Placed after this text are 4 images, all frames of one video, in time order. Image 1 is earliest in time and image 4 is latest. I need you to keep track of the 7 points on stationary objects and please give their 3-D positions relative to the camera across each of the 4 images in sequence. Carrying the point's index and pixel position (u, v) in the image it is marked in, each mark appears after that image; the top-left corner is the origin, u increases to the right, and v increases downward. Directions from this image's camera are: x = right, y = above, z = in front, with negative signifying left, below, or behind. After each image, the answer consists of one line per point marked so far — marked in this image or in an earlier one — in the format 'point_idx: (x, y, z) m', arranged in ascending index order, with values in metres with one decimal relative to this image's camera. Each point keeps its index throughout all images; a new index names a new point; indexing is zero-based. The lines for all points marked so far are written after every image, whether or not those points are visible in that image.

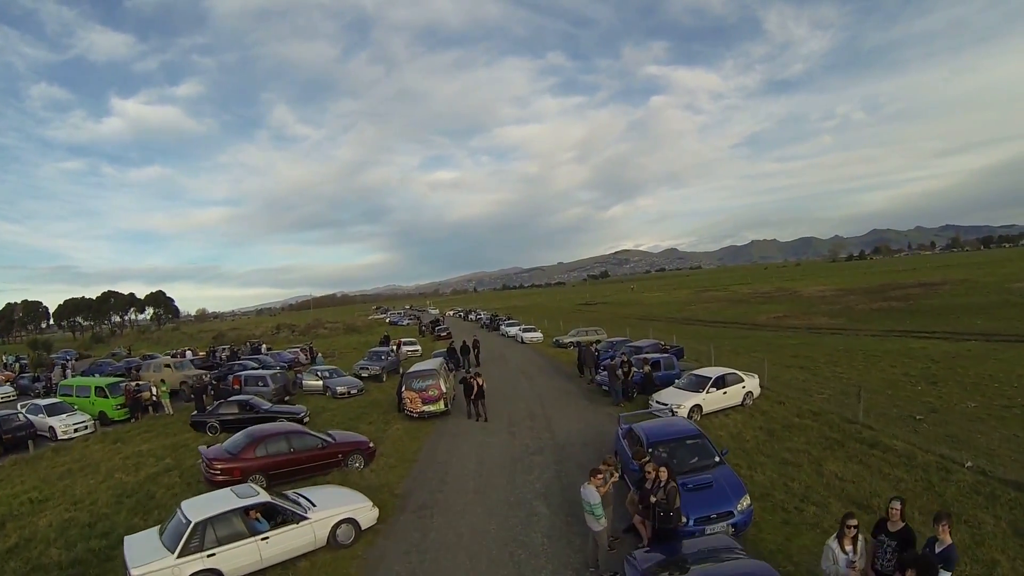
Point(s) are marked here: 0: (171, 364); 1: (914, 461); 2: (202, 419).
0: (-9.9, -2.2, +15.6) m
1: (+5.7, -2.5, +7.7) m
2: (-6.2, -2.6, +10.8) m
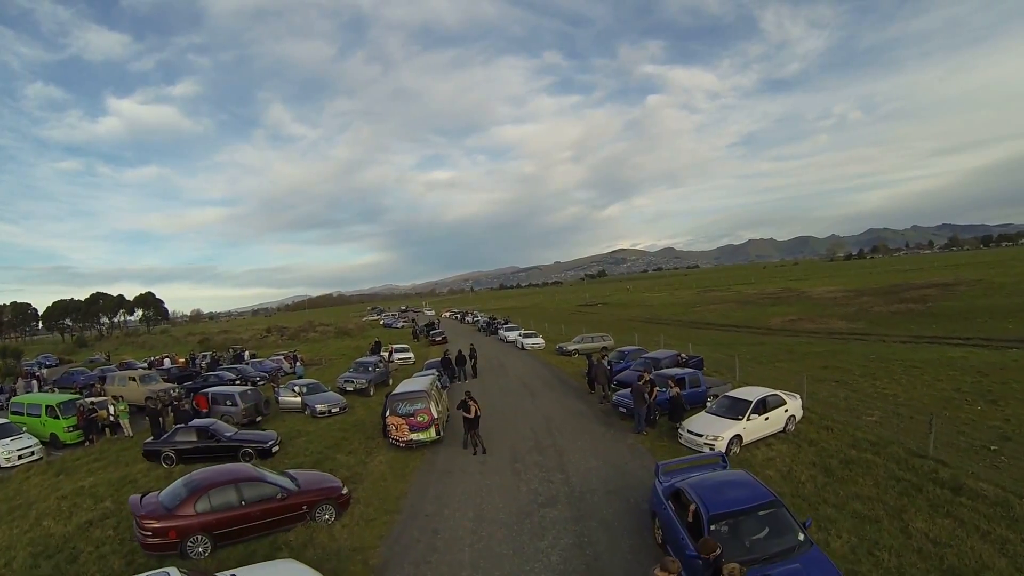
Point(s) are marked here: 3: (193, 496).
0: (-9.8, -2.4, +14.1) m
1: (+5.8, -2.6, +6.3) m
2: (-6.2, -2.8, +9.3) m
3: (-3.5, -2.3, +5.9) m
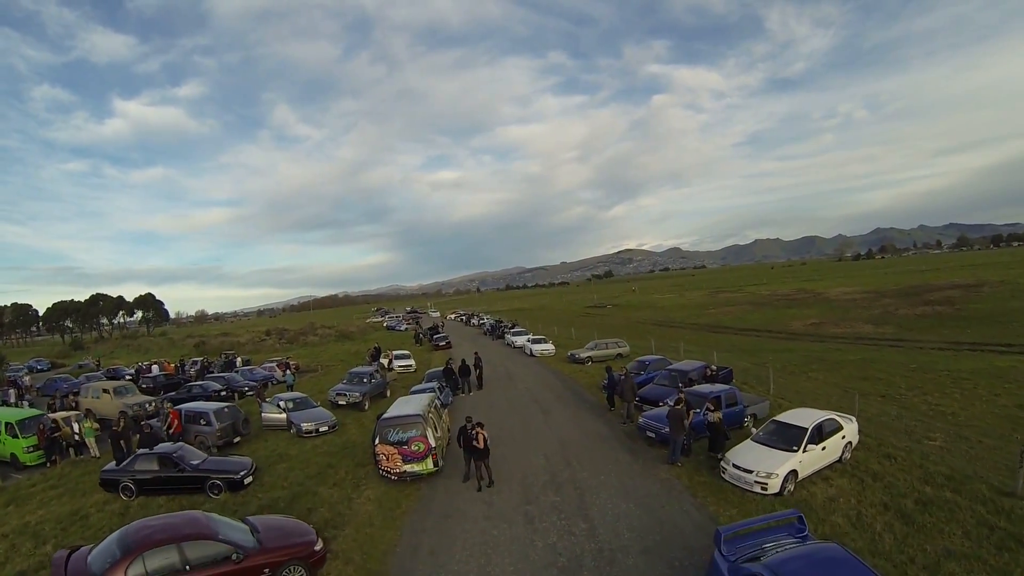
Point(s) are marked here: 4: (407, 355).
0: (-9.7, -2.5, +13.0) m
1: (+5.9, -2.7, +5.0) m
2: (-6.0, -2.8, +8.2) m
3: (-3.3, -2.3, +4.7) m
4: (-3.5, -2.2, +17.9) m
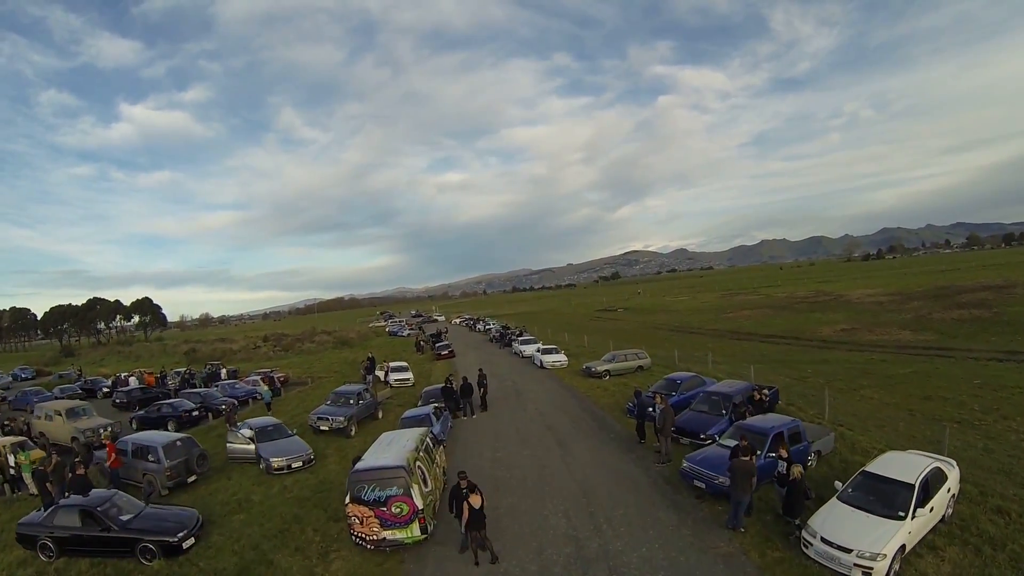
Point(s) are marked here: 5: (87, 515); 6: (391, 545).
0: (-9.5, -2.6, +11.4) m
1: (+6.0, -2.8, +3.3) m
2: (-5.9, -3.0, +6.6) m
3: (-3.2, -2.5, +3.1) m
4: (-3.3, -2.4, +16.3) m
5: (-5.0, -2.7, +6.4) m
6: (-1.2, -2.6, +5.5) m
